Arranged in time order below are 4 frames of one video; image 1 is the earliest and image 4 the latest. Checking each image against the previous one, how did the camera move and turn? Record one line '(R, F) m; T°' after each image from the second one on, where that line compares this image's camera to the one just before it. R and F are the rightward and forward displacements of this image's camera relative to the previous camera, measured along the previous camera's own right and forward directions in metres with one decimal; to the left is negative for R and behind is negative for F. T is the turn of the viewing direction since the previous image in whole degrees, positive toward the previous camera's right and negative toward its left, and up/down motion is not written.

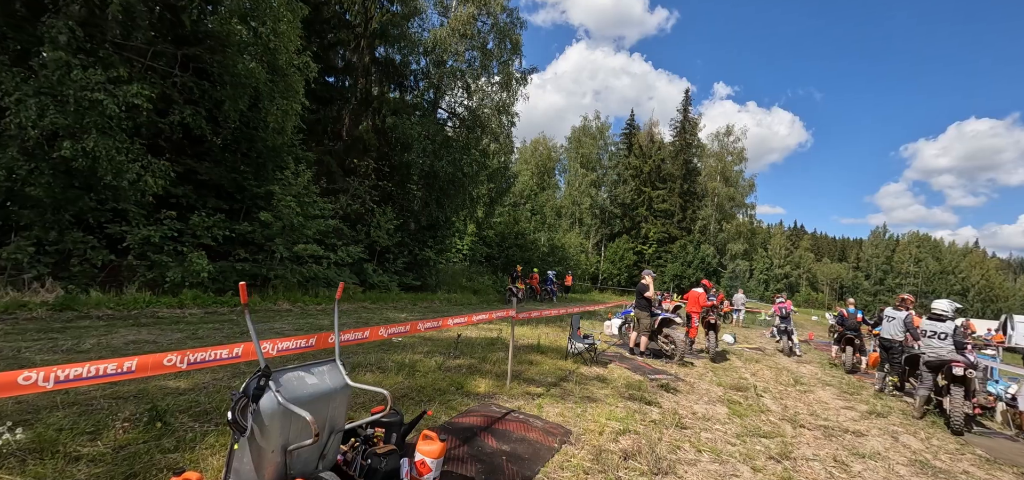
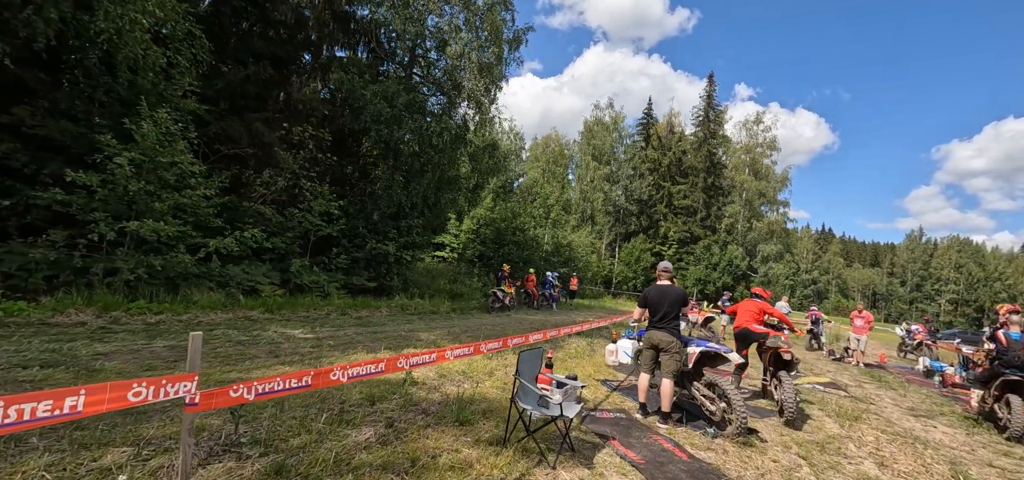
(+1.0, +3.5) m; -2°
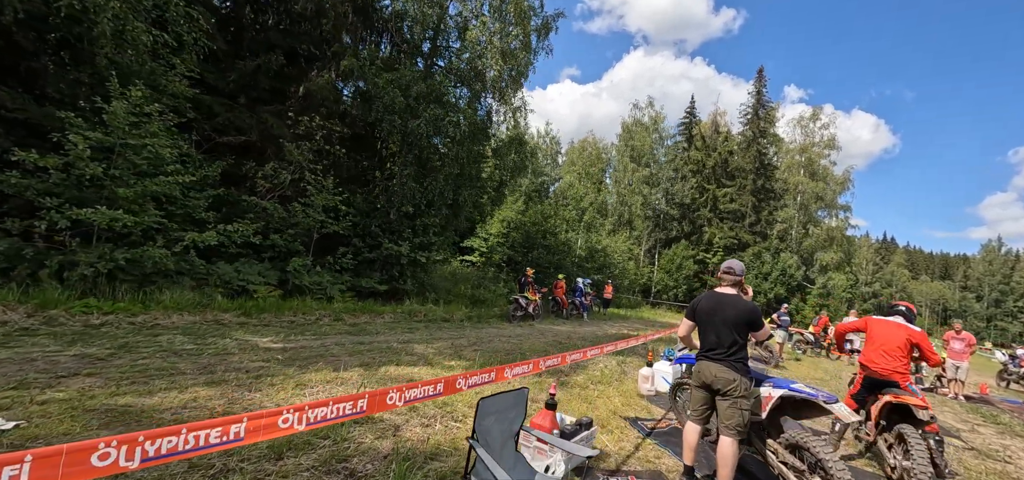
(+0.3, +1.3) m; -5°
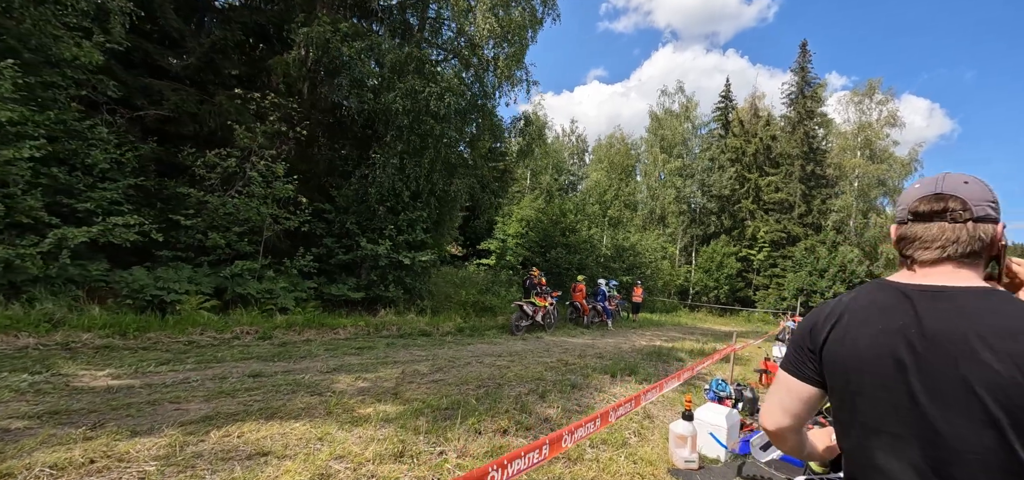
(+0.7, +2.1) m; -4°
